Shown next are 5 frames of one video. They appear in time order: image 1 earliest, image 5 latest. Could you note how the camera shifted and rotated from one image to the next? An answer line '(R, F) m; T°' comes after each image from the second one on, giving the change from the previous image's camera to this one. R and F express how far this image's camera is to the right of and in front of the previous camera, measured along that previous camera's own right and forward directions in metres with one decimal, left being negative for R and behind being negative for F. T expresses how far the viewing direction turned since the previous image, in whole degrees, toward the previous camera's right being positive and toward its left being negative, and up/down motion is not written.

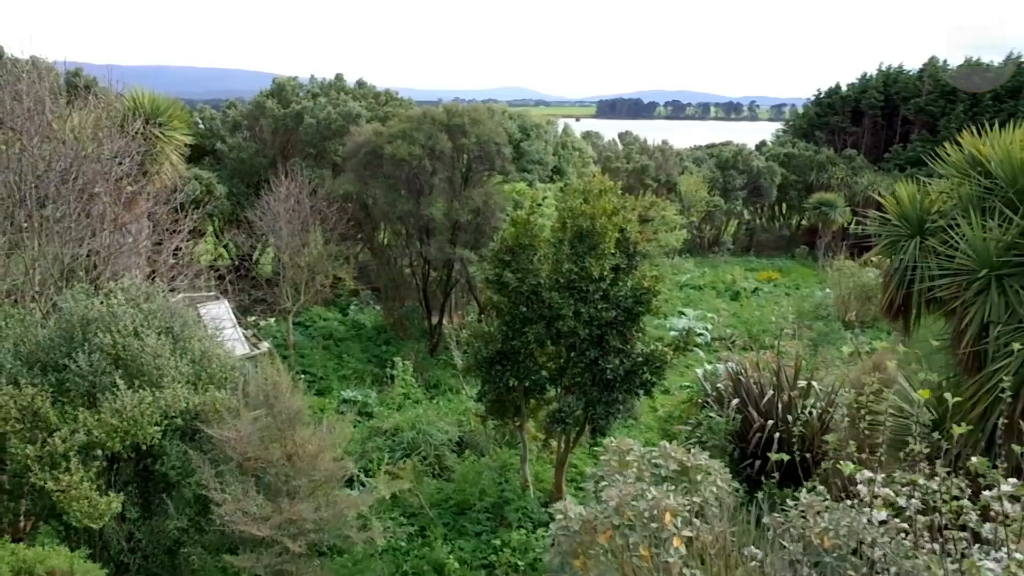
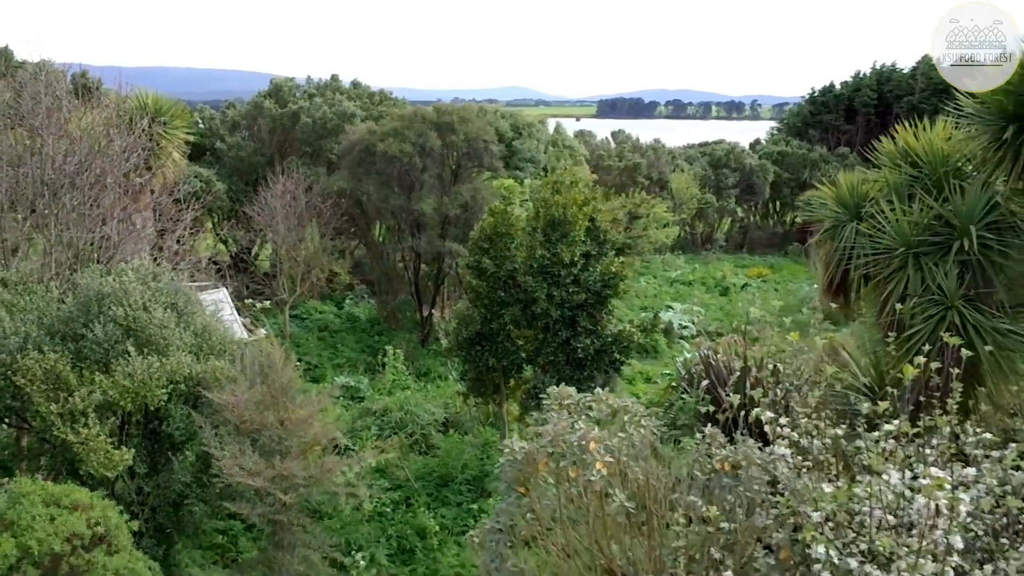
(+0.4, -0.7) m; 0°
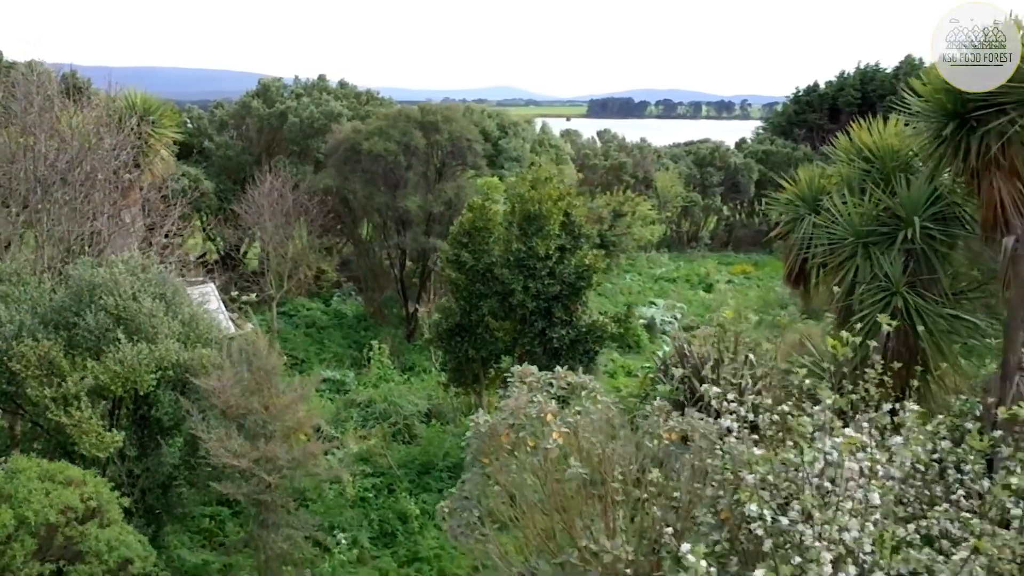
(+0.2, -0.4) m; +1°
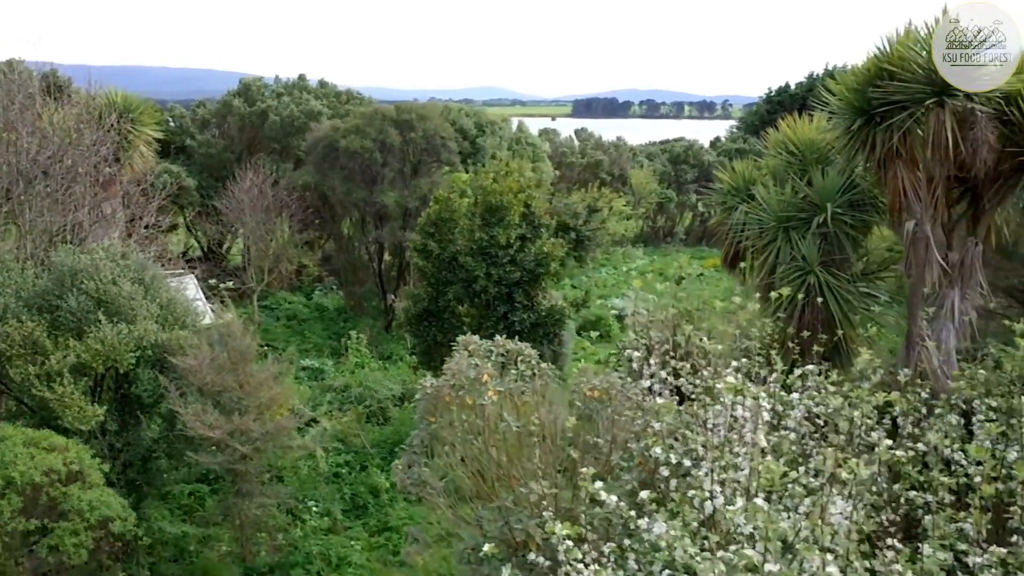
(+0.4, -0.6) m; +1°
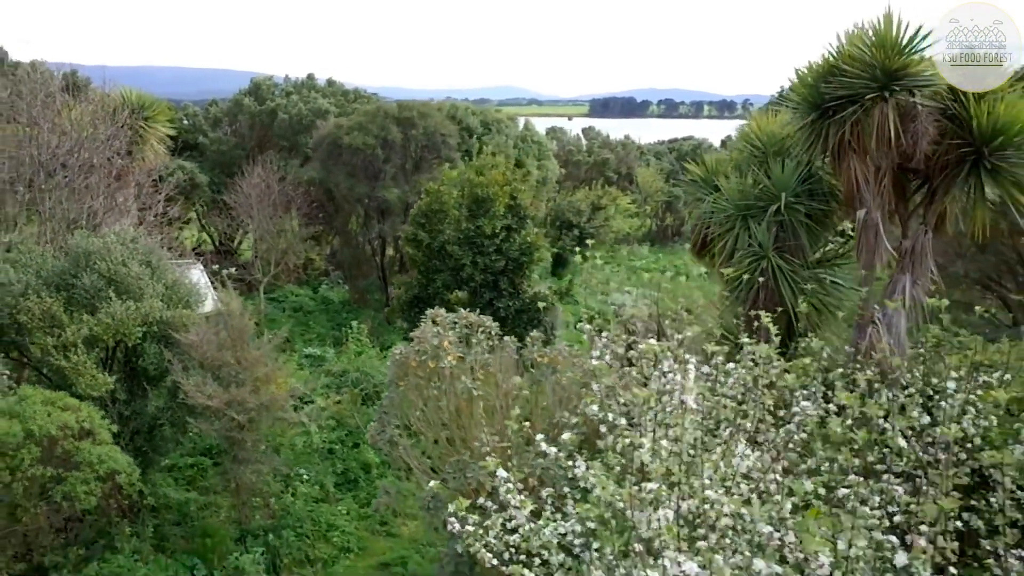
(+0.6, -0.5) m; -2°
